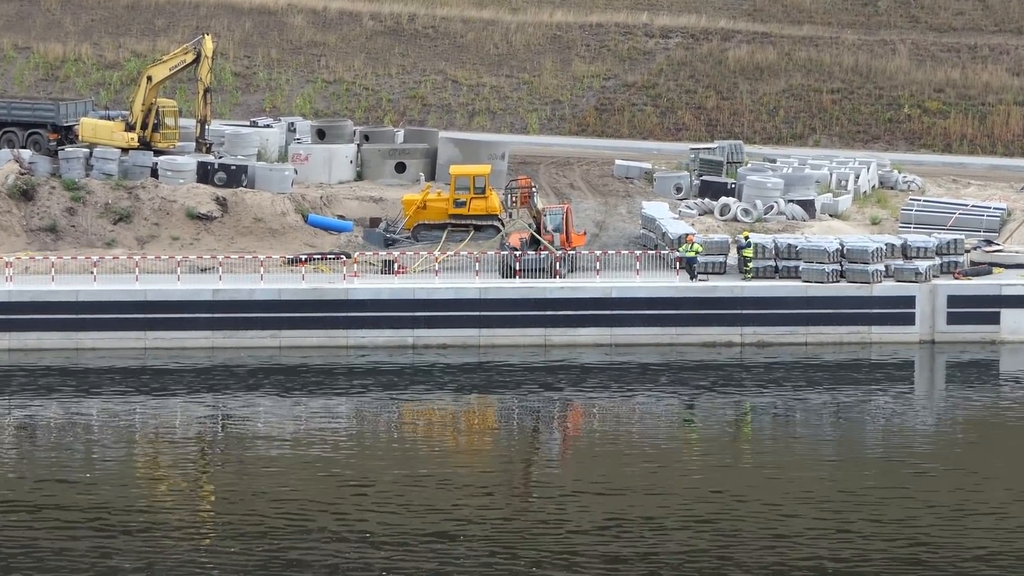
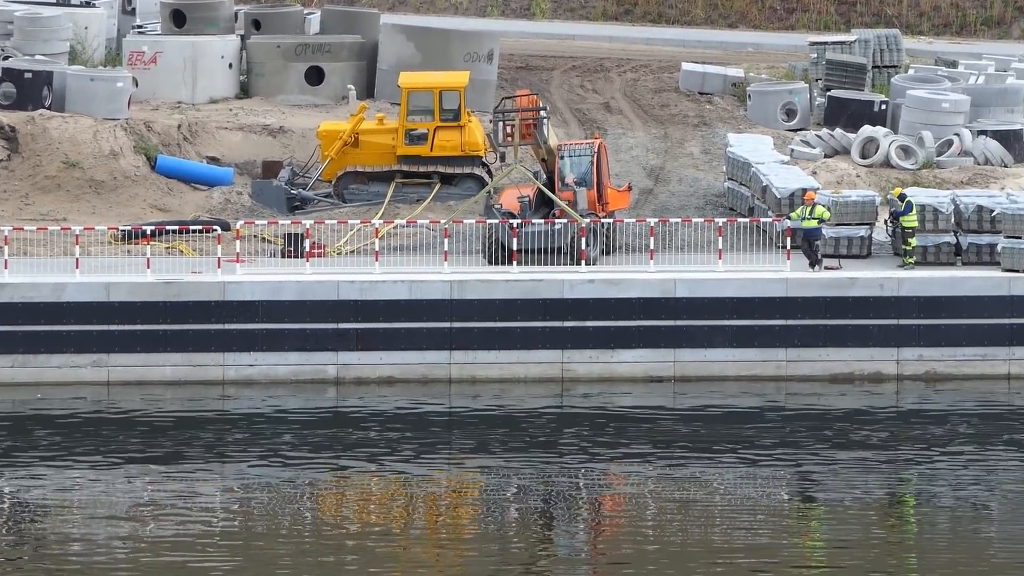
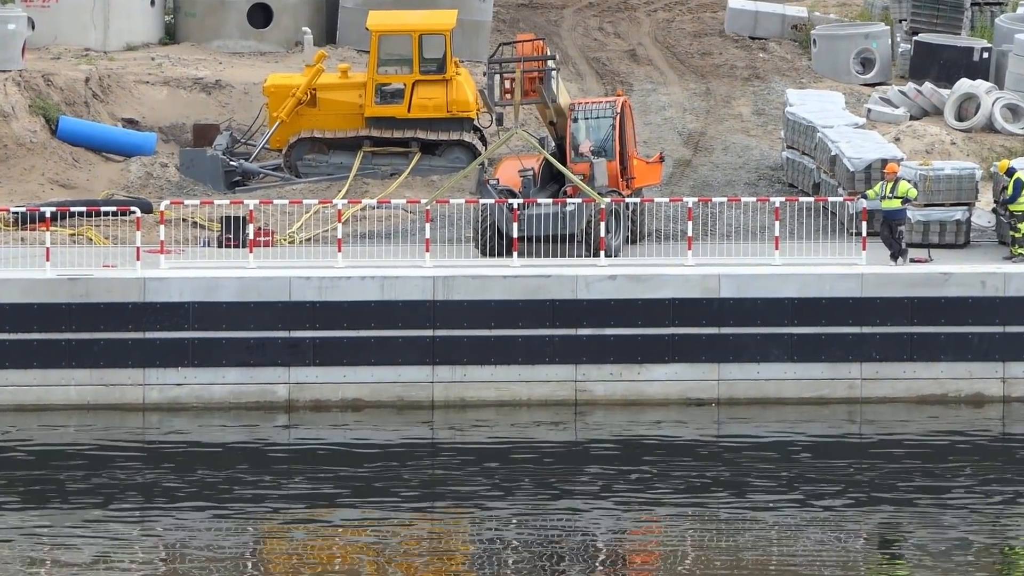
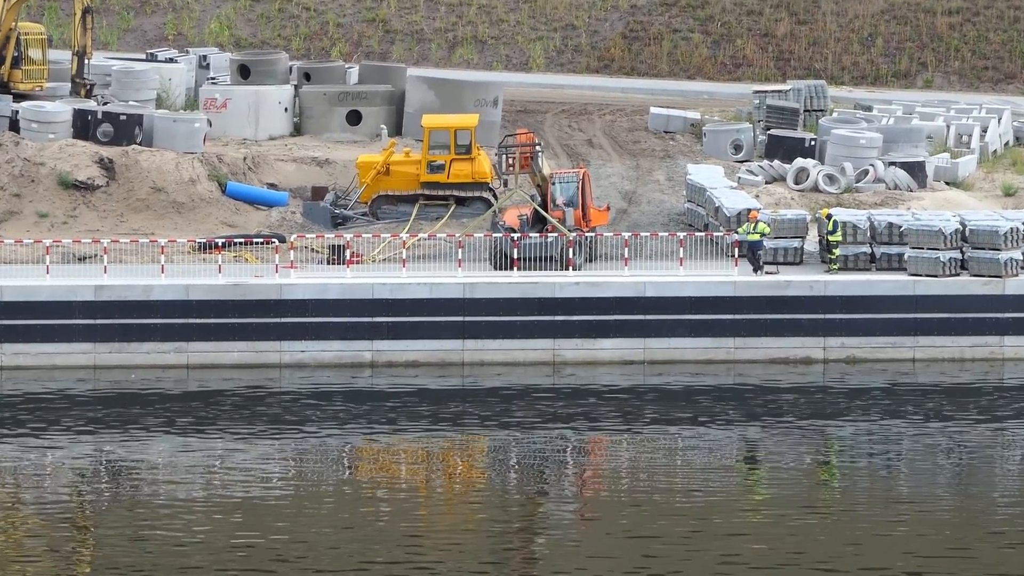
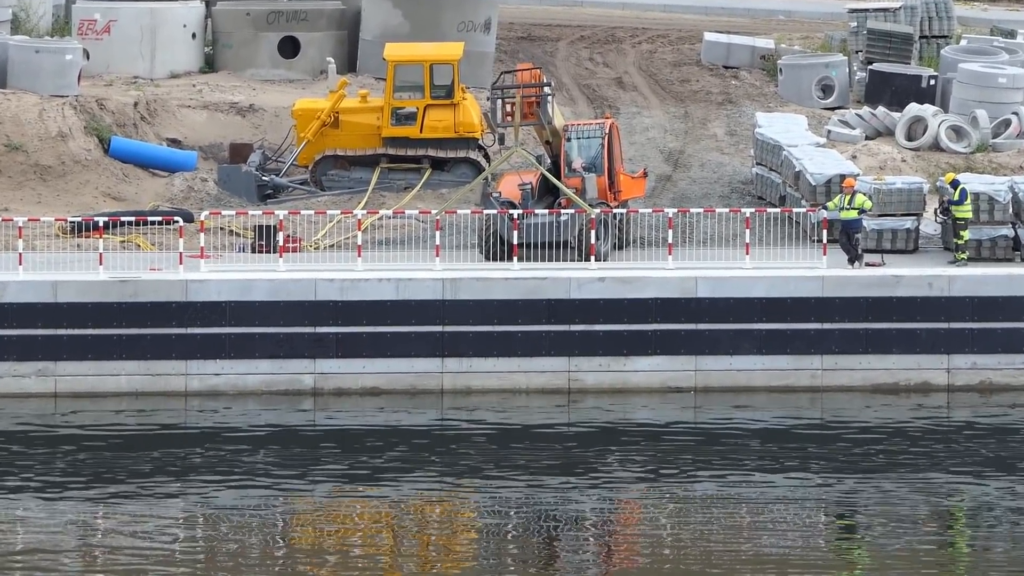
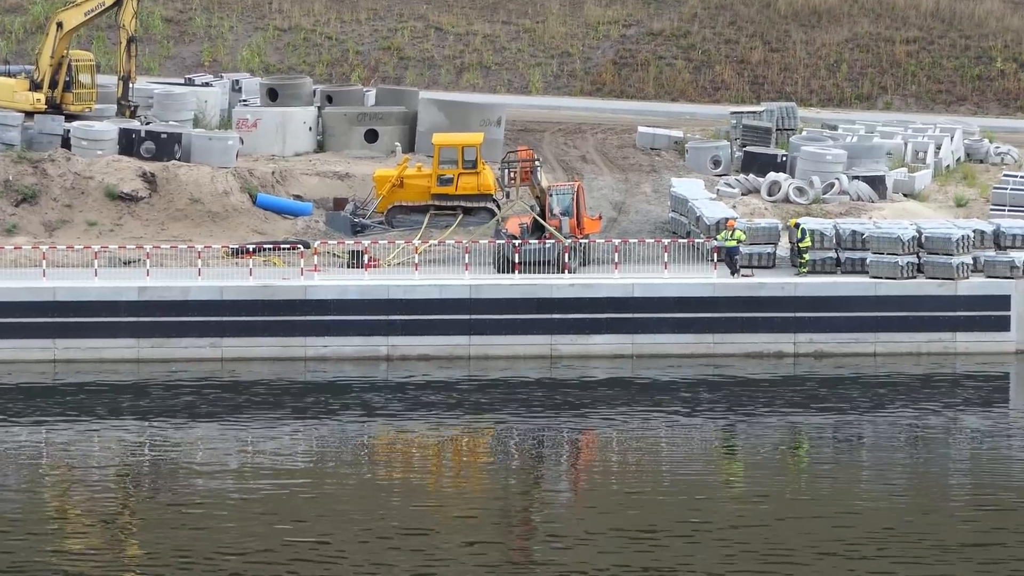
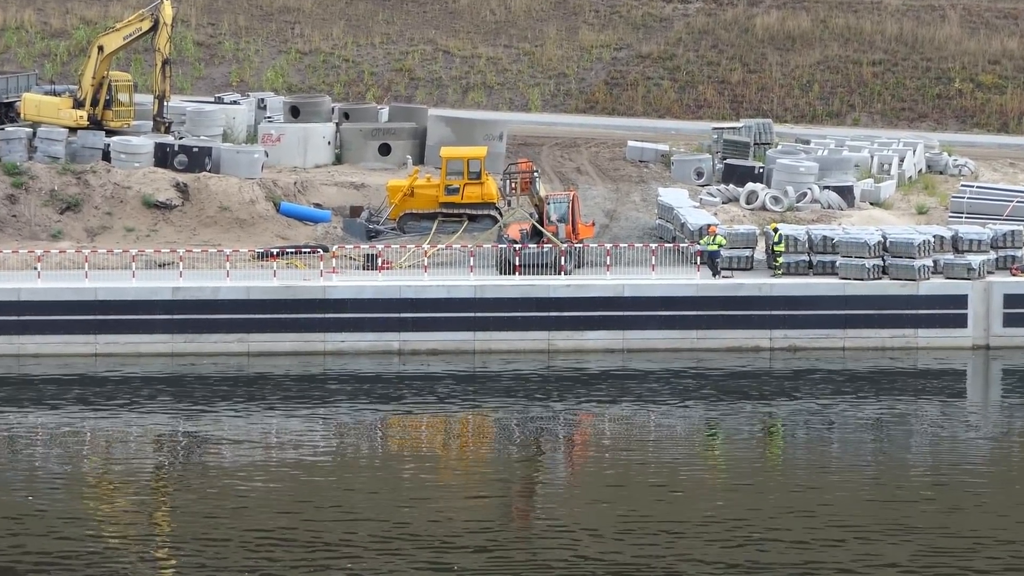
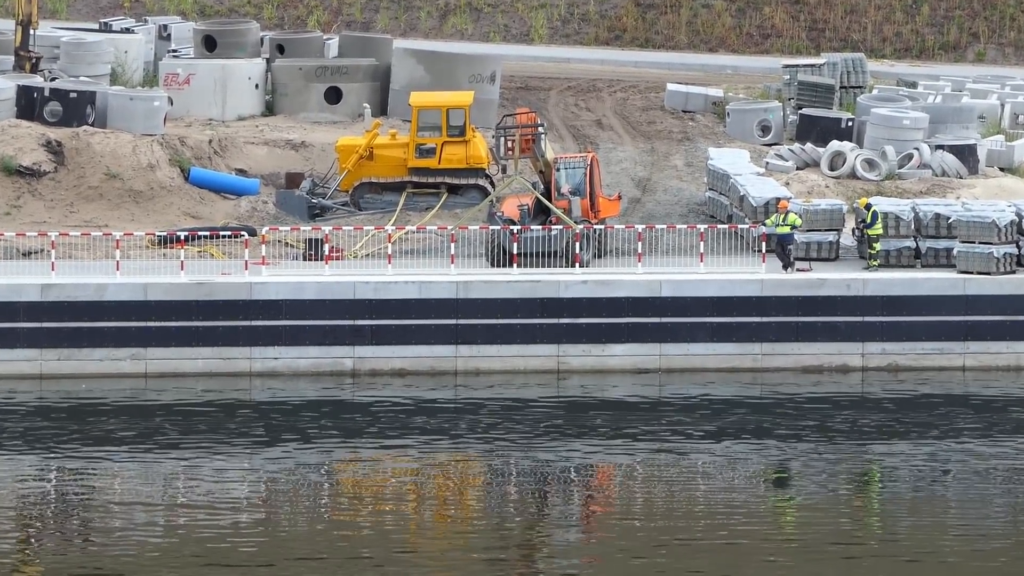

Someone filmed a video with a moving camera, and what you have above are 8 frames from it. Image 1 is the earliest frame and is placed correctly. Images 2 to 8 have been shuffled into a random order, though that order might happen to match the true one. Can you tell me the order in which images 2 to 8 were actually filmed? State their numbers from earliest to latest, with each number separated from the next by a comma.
7, 6, 4, 8, 2, 5, 3
